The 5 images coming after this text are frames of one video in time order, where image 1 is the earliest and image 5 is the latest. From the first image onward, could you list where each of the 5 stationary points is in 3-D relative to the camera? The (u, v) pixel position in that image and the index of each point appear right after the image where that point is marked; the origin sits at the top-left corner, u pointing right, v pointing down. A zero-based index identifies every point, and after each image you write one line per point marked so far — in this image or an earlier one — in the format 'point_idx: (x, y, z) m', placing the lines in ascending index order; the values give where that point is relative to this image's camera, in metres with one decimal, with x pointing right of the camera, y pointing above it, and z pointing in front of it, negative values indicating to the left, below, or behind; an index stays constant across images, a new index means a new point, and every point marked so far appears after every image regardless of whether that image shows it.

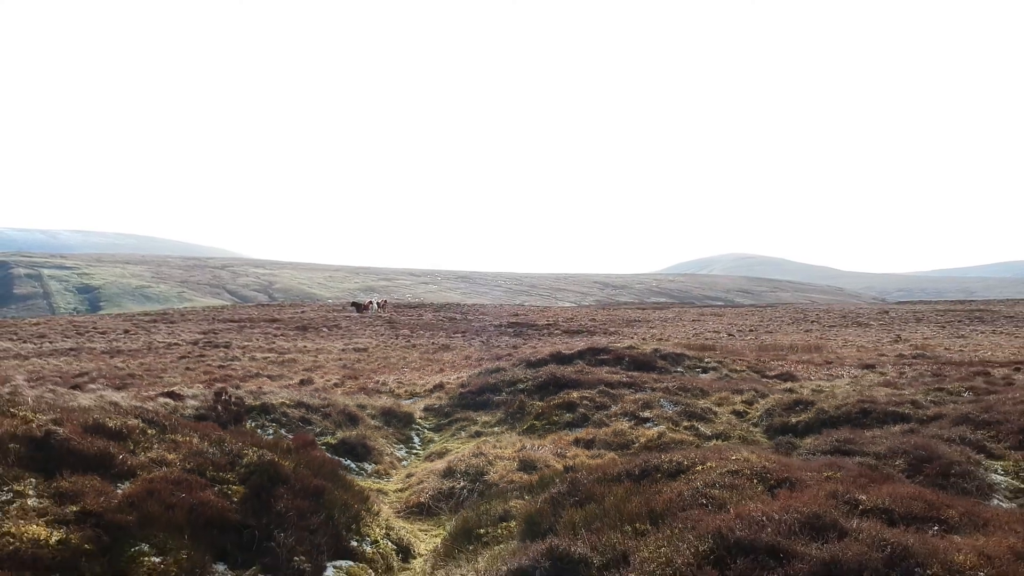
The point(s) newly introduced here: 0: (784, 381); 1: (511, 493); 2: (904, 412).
0: (+8.5, -2.9, +17.6) m
1: (0.0, -2.9, +8.0) m
2: (+8.3, -2.6, +12.1) m
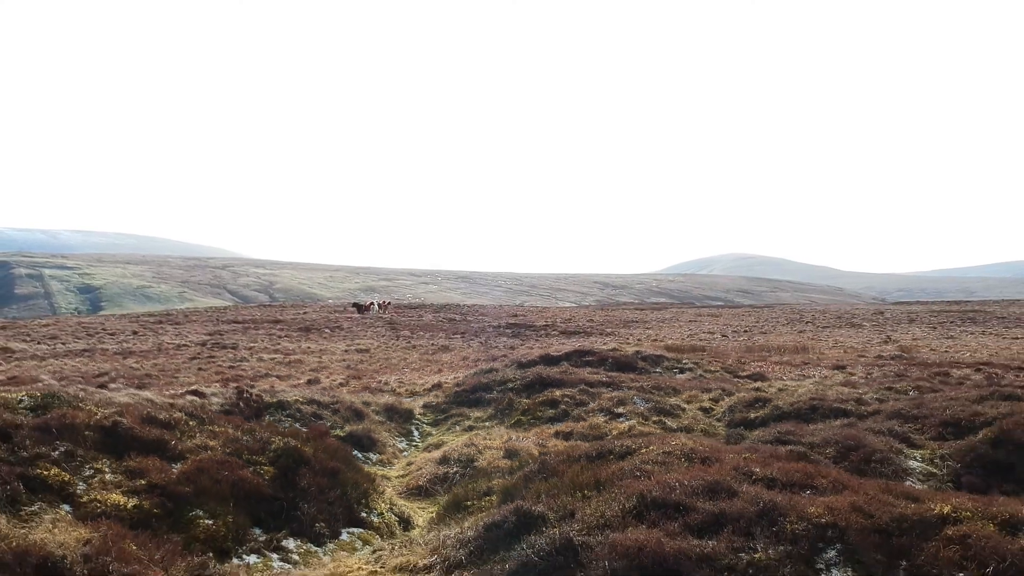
0: (+8.2, -3.1, +19.1) m
1: (-0.3, -3.1, +9.5) m
2: (+8.1, -2.9, +13.6) m
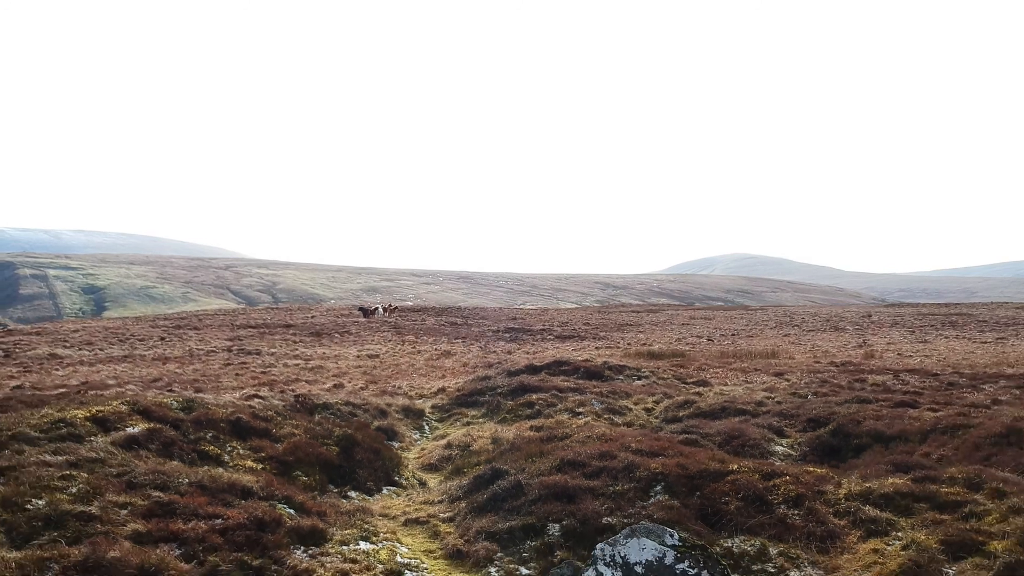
0: (+7.8, -4.1, +23.7) m
1: (-0.7, -4.1, +14.1) m
2: (+7.6, -3.9, +18.2) m
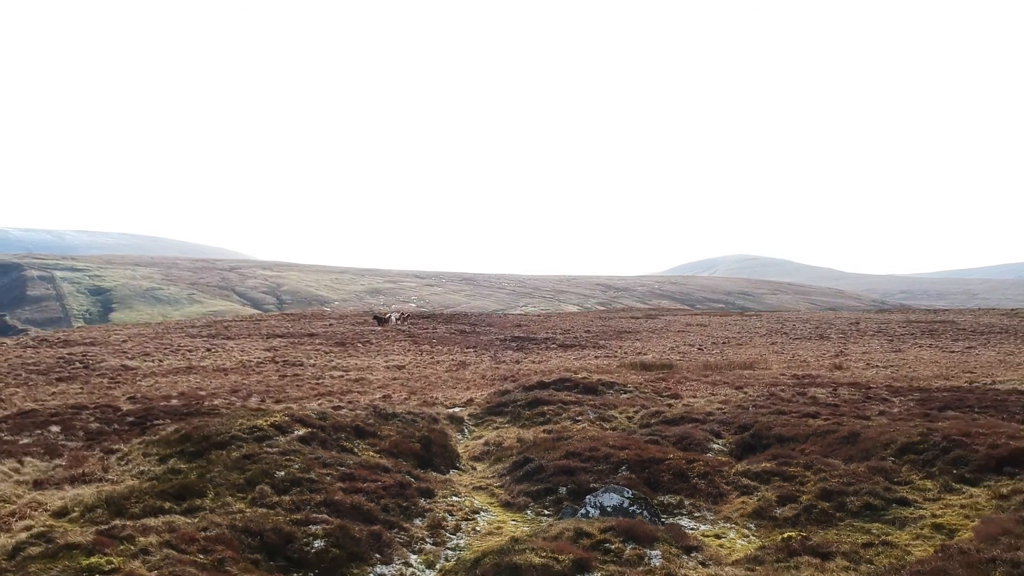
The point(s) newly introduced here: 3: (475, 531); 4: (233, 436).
0: (+8.6, -6.0, +30.7) m
1: (+0.1, -6.0, +21.1) m
2: (+8.4, -5.8, +25.2) m
3: (-1.0, -6.3, +14.6) m
4: (-9.0, -4.8, +18.2) m
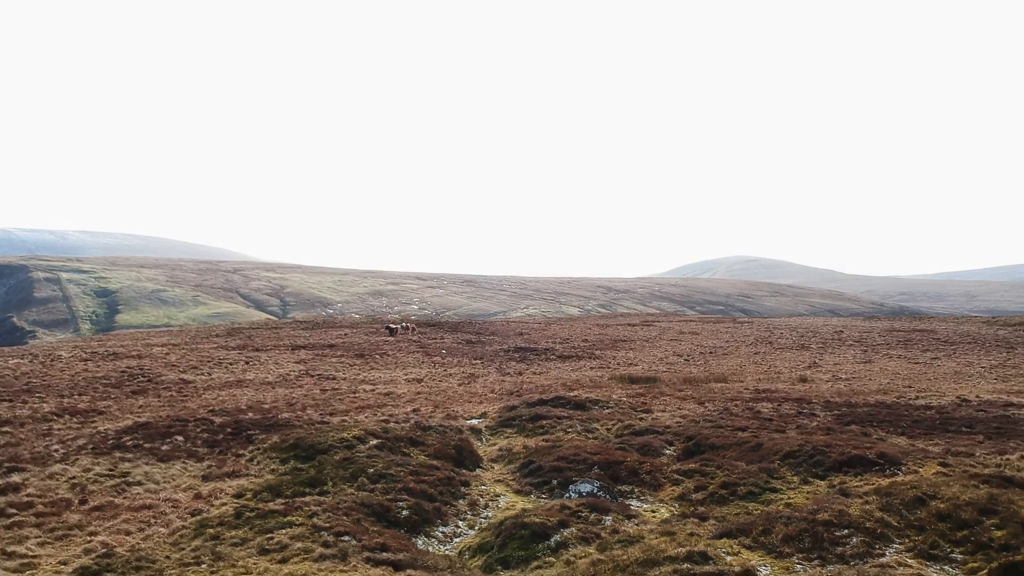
0: (+9.0, -8.7, +38.9) m
1: (+0.5, -8.6, +29.4) m
2: (+8.8, -8.4, +33.5) m
3: (-0.6, -8.9, +22.9) m
4: (-8.6, -7.4, +26.5) m
